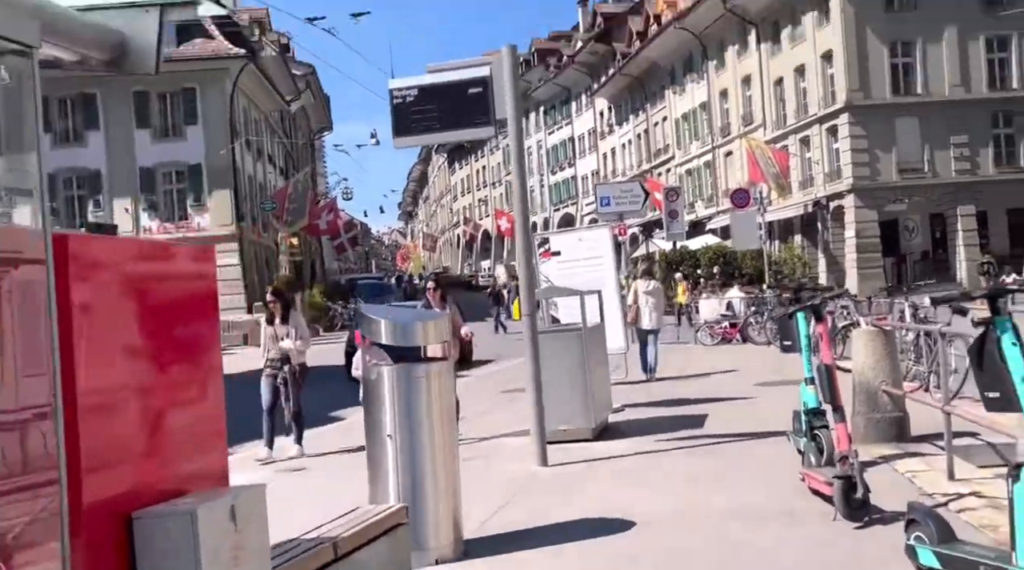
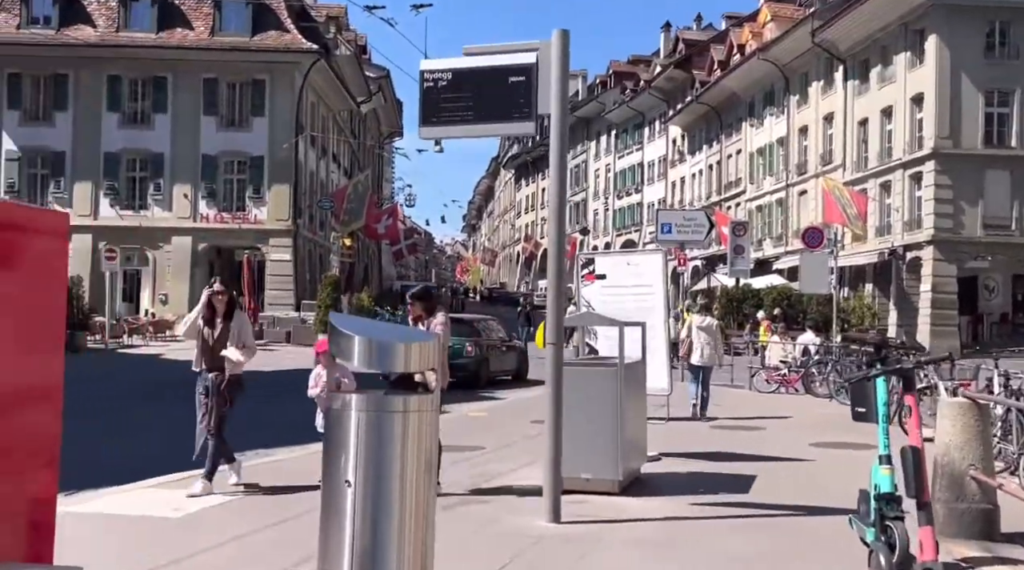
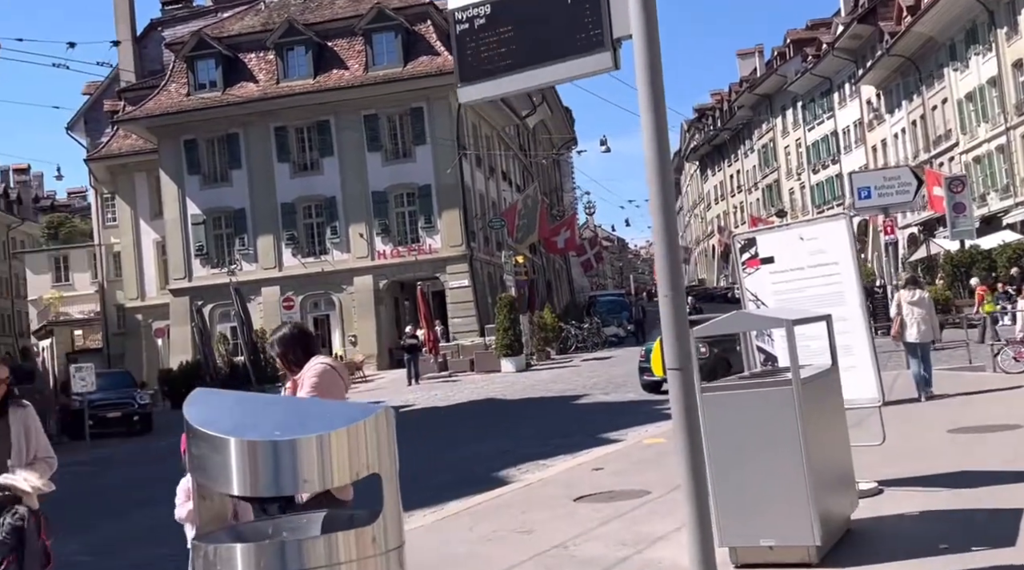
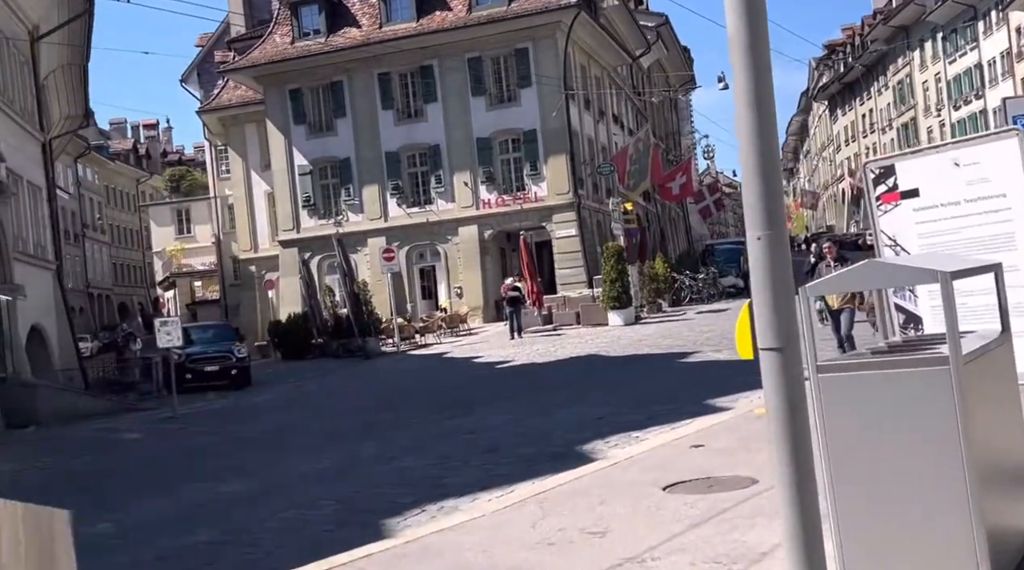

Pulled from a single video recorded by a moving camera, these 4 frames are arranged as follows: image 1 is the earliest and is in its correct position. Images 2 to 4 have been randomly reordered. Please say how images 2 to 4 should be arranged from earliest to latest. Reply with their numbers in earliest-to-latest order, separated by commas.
2, 3, 4
